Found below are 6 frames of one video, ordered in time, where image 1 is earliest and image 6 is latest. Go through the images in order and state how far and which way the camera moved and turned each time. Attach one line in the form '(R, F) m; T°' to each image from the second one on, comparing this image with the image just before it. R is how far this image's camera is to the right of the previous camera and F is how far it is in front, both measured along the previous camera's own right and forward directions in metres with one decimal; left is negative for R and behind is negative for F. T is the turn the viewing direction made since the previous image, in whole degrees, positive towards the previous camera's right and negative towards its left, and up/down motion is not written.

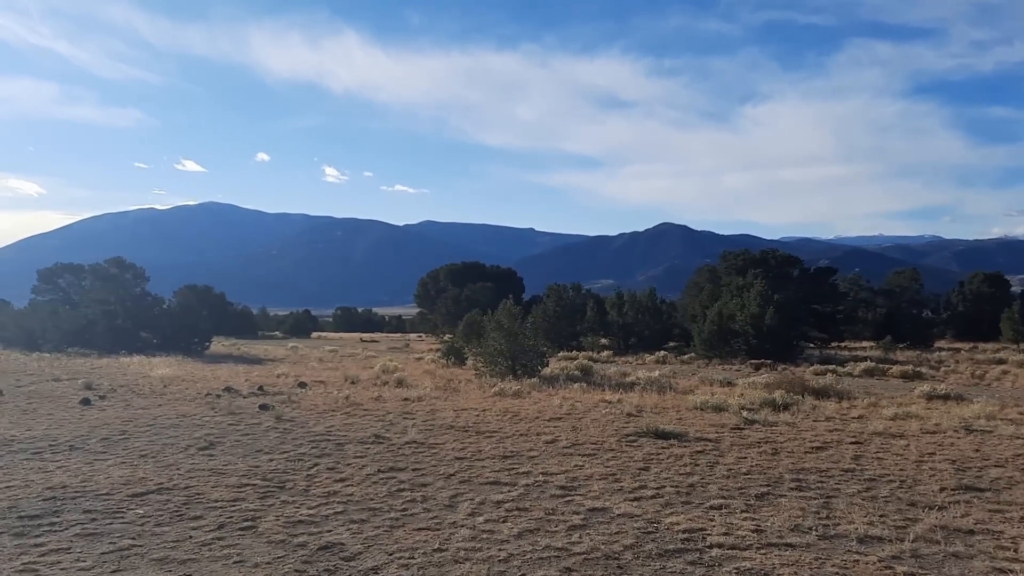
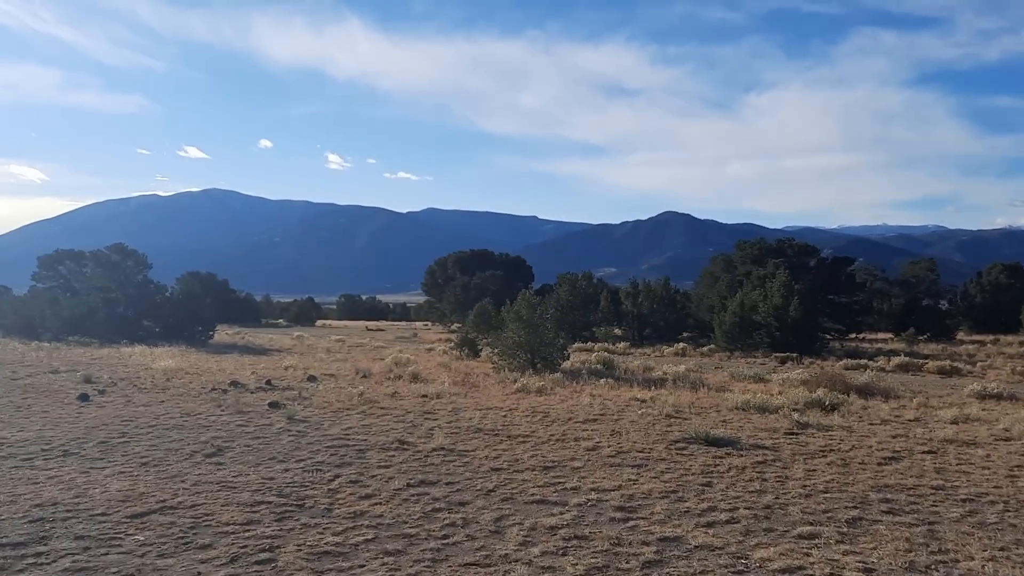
(-0.4, +1.1) m; 0°
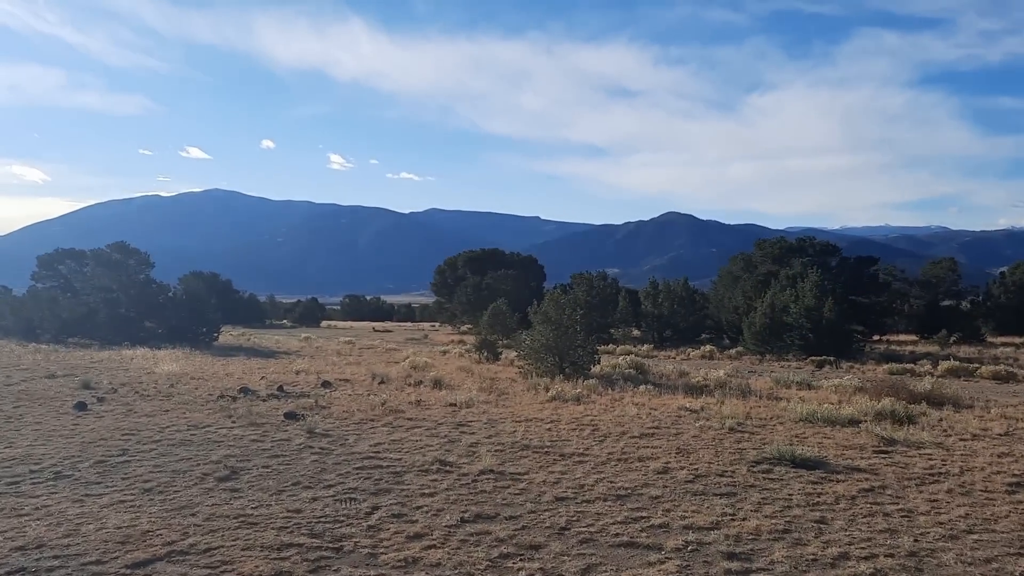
(-0.6, +1.5) m; 0°
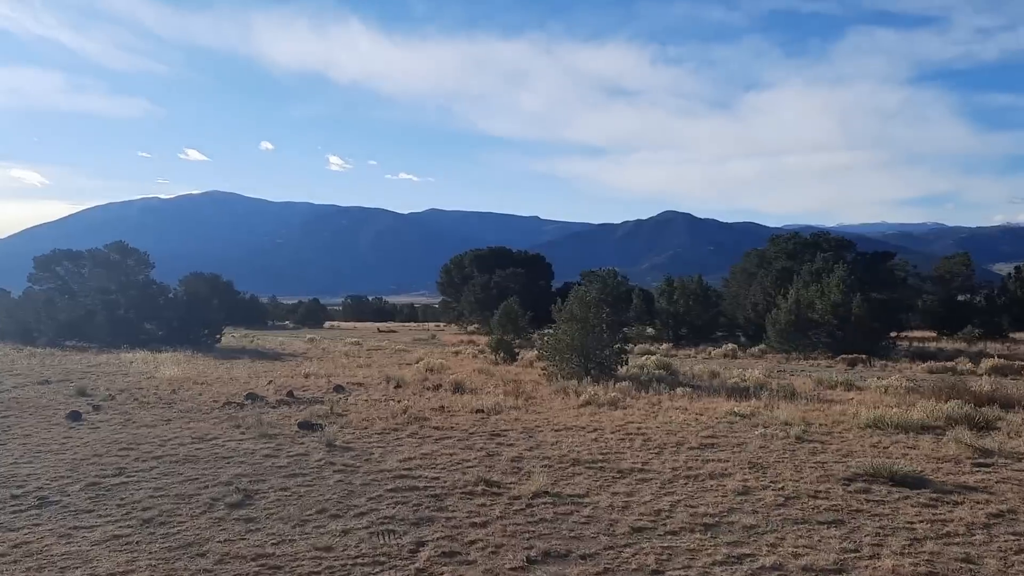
(-0.5, +1.3) m; 0°
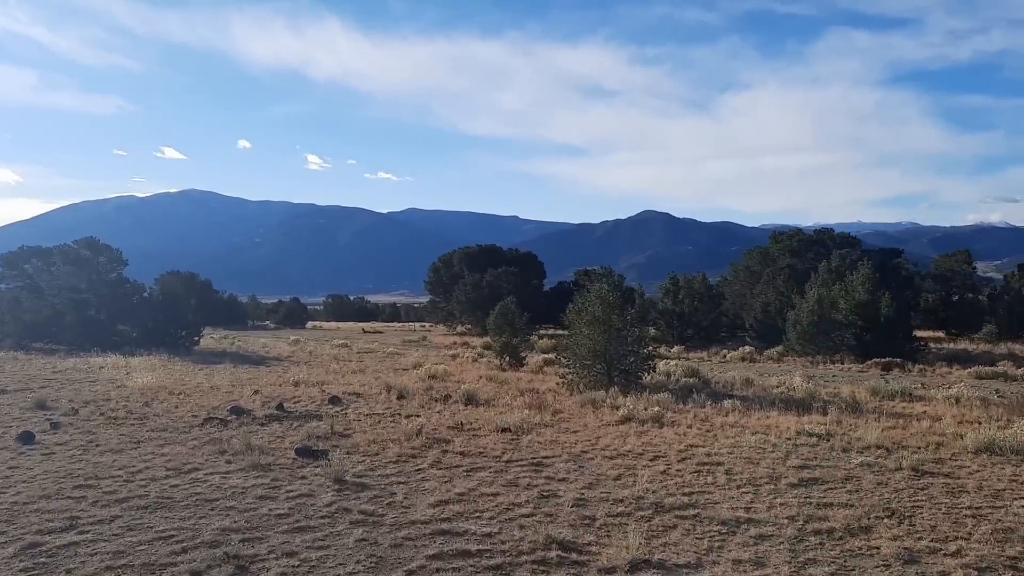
(-0.8, +2.2) m; +1°
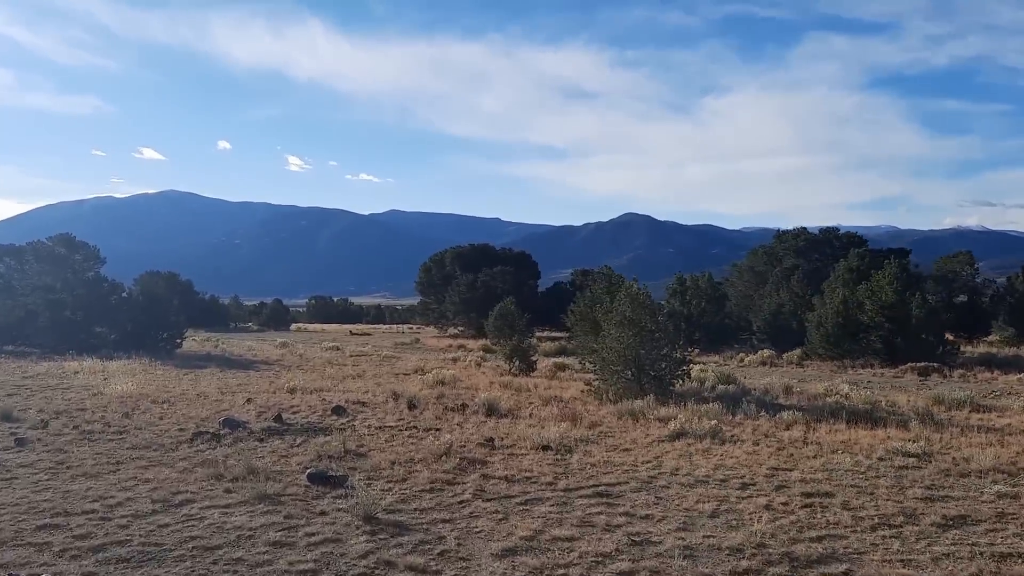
(-0.8, +1.8) m; +1°
